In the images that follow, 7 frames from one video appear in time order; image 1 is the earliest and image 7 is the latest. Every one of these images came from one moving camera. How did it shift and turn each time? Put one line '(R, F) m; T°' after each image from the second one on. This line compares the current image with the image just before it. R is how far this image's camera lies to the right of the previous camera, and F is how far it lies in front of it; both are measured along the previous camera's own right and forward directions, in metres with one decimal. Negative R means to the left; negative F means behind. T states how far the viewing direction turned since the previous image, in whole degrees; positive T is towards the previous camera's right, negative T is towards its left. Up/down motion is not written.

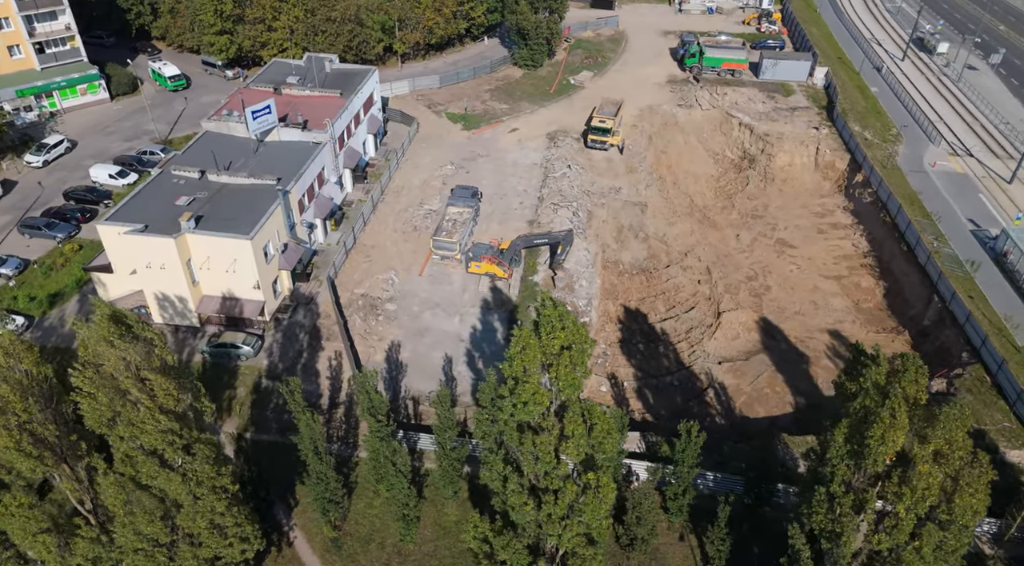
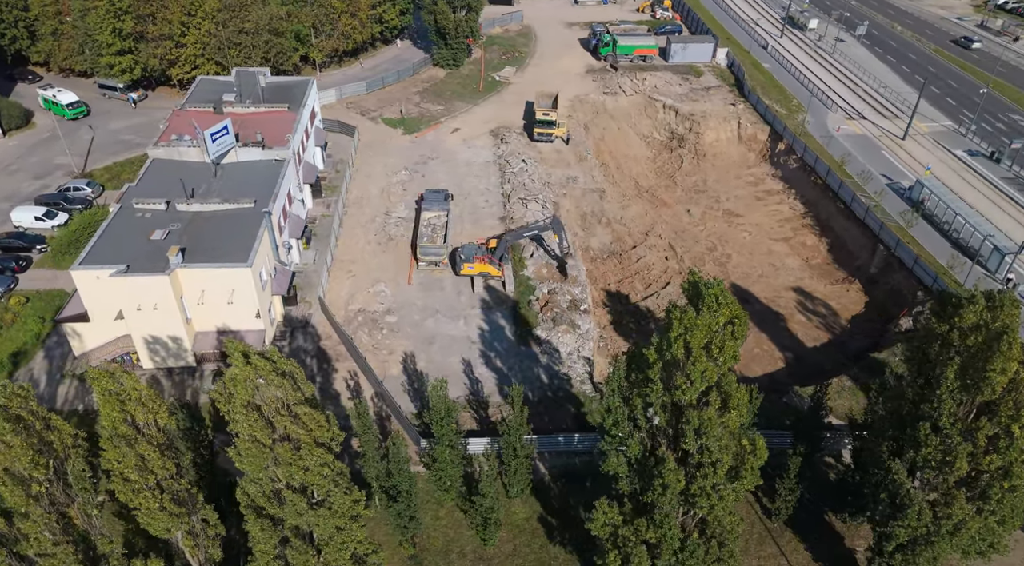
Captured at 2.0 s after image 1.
(-8.4, +0.1) m; +11°
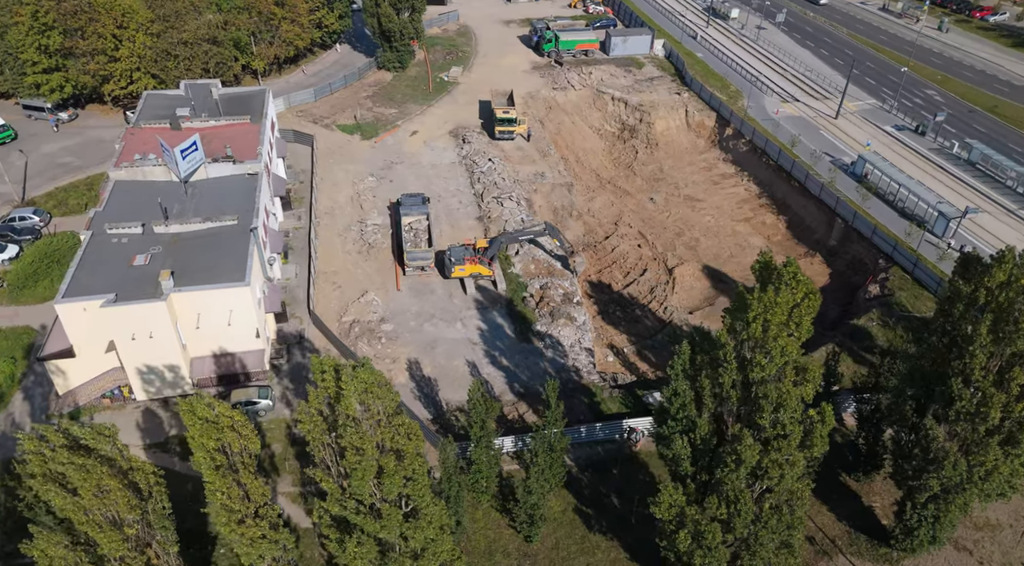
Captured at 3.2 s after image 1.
(-5.1, 0.0) m; +7°
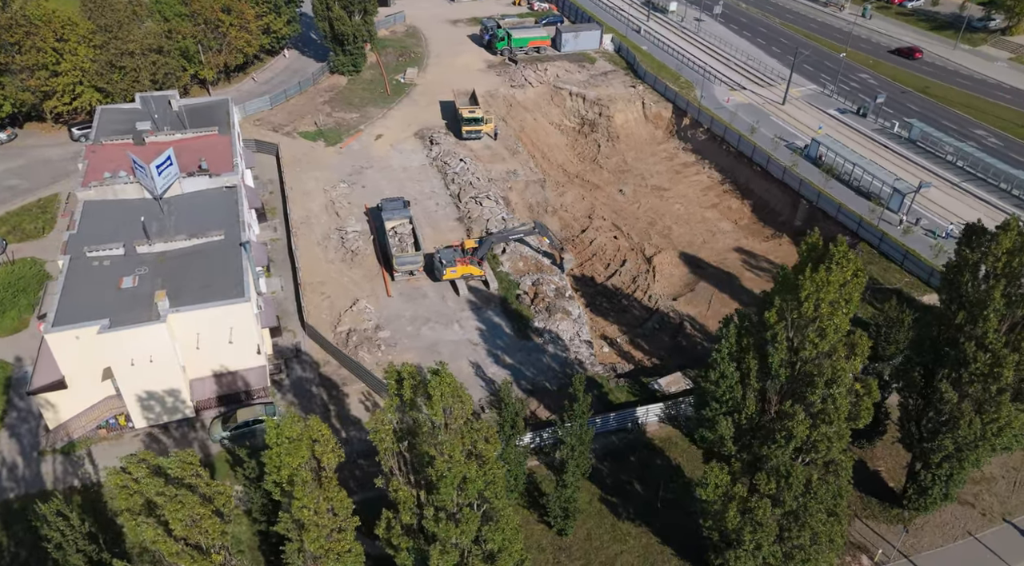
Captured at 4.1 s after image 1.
(-4.1, +0.1) m; +6°
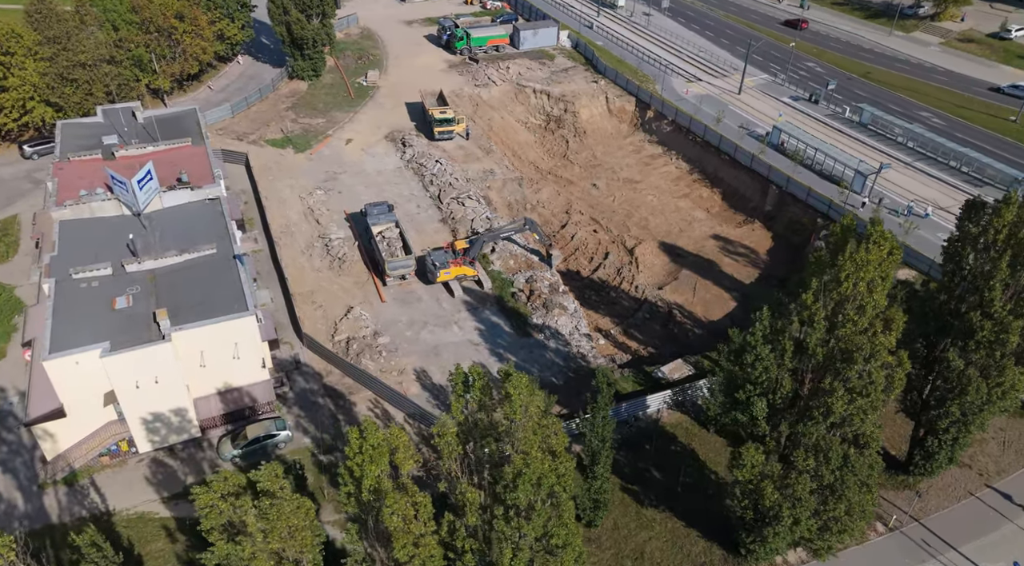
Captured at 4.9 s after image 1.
(-3.6, +0.1) m; +5°
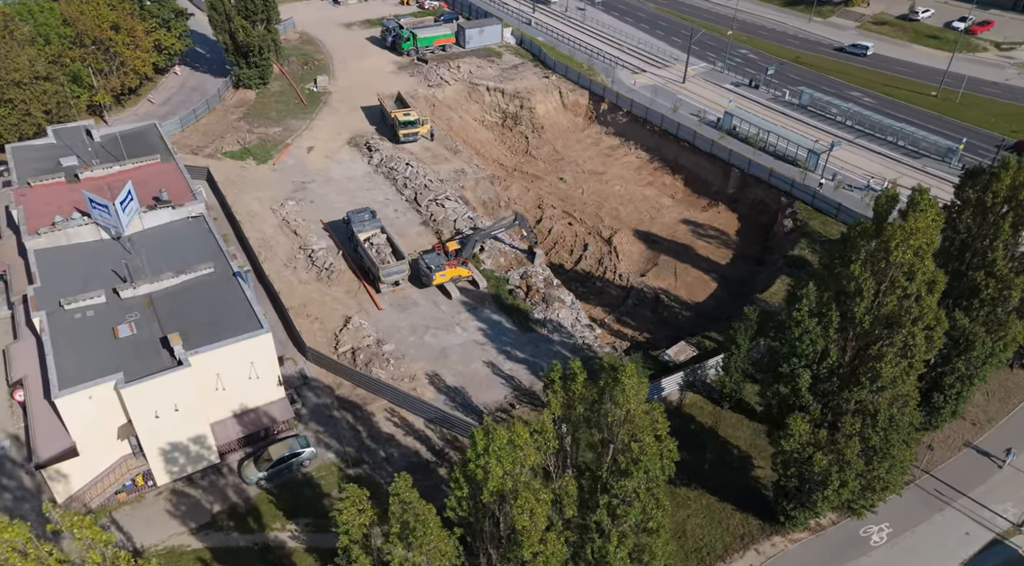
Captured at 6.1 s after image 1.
(-5.1, +0.3) m; +7°
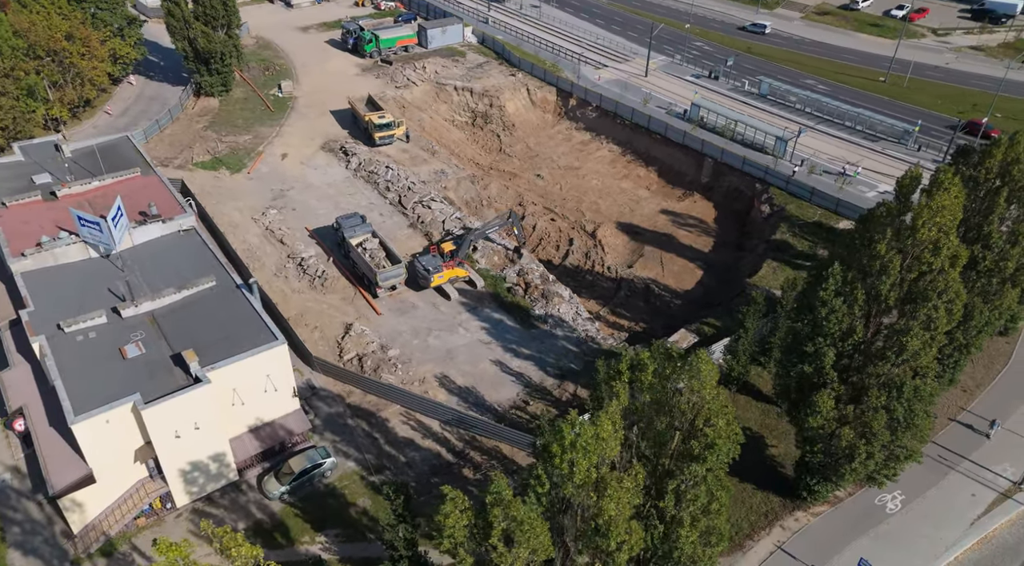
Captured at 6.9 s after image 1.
(-3.6, +0.1) m; +5°
